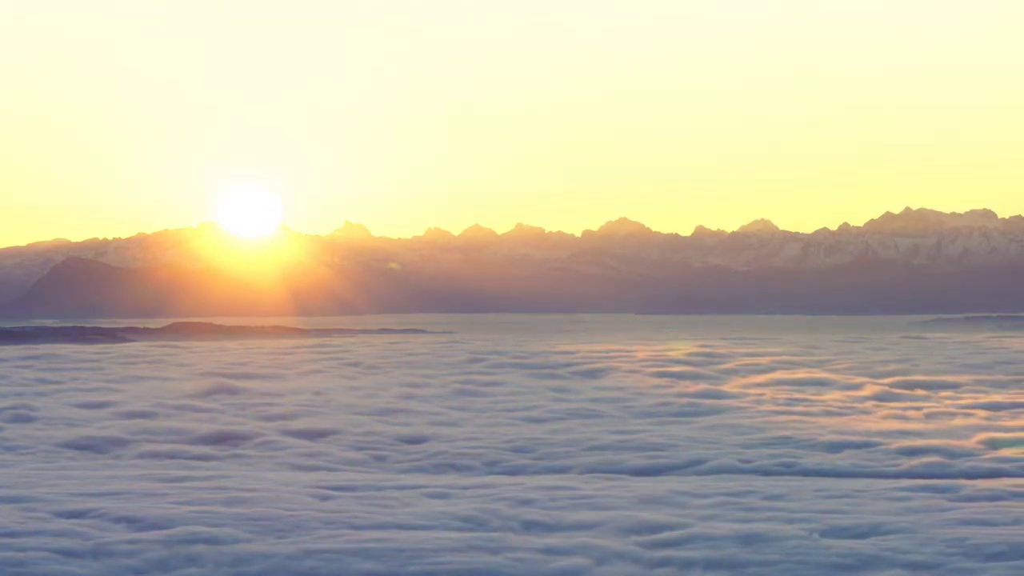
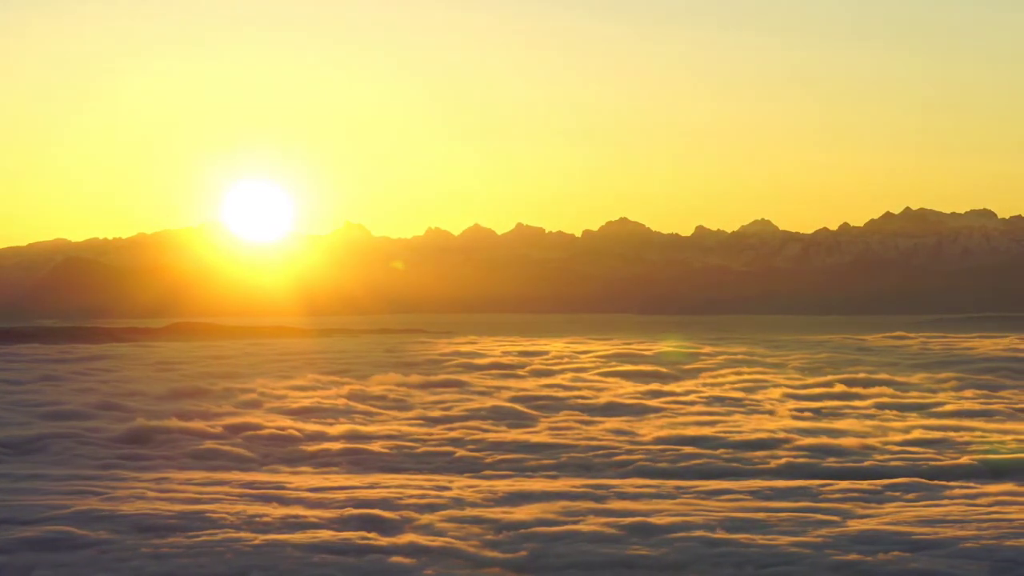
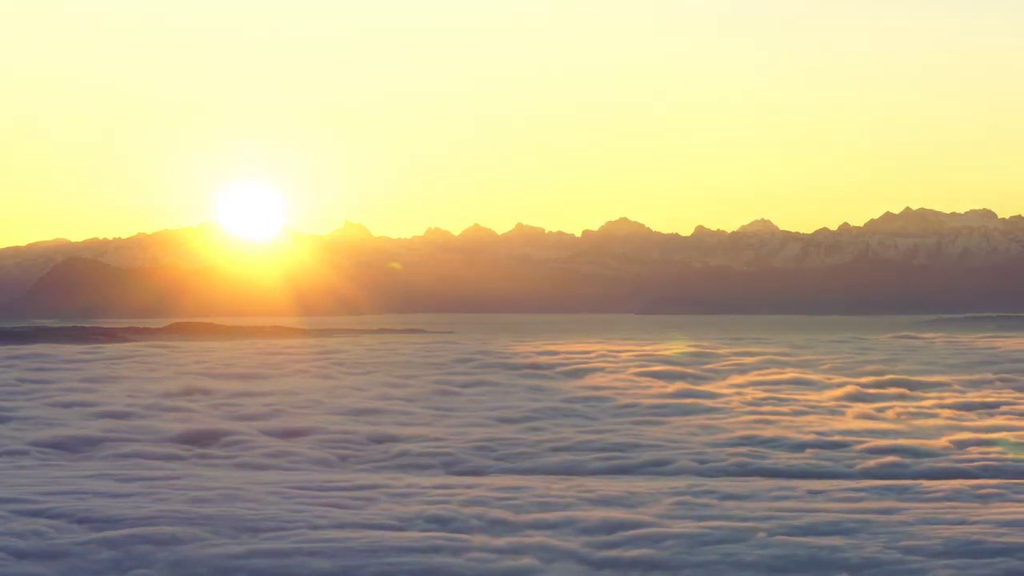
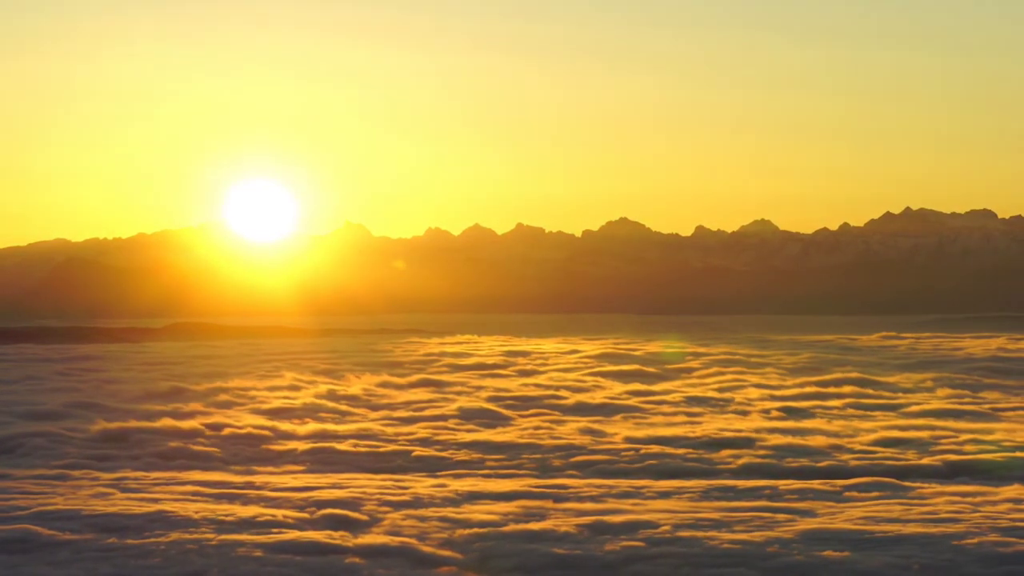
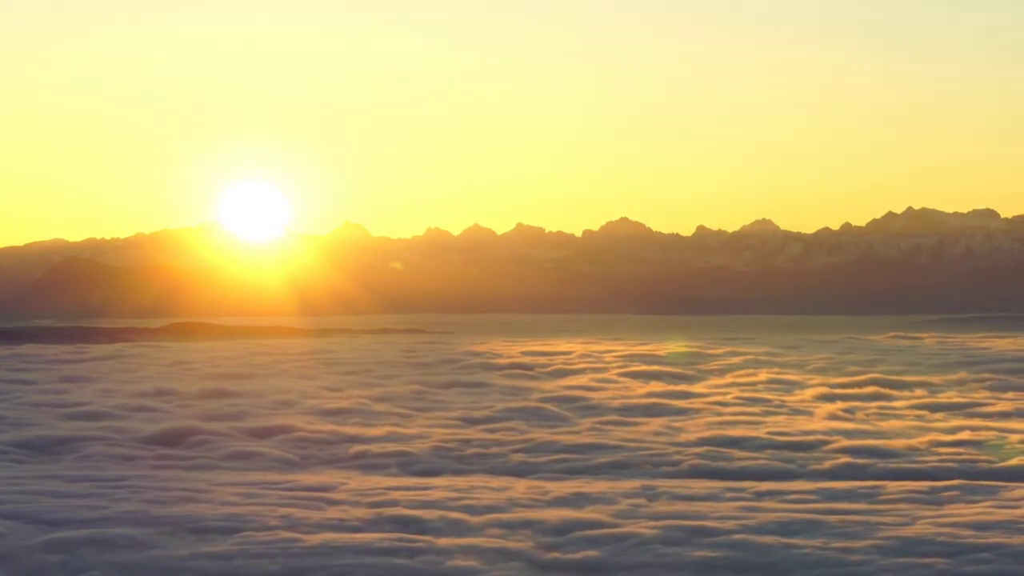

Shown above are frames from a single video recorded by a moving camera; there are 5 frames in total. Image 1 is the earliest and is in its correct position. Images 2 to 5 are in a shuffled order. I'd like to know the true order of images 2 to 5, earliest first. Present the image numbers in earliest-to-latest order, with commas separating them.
3, 5, 2, 4
